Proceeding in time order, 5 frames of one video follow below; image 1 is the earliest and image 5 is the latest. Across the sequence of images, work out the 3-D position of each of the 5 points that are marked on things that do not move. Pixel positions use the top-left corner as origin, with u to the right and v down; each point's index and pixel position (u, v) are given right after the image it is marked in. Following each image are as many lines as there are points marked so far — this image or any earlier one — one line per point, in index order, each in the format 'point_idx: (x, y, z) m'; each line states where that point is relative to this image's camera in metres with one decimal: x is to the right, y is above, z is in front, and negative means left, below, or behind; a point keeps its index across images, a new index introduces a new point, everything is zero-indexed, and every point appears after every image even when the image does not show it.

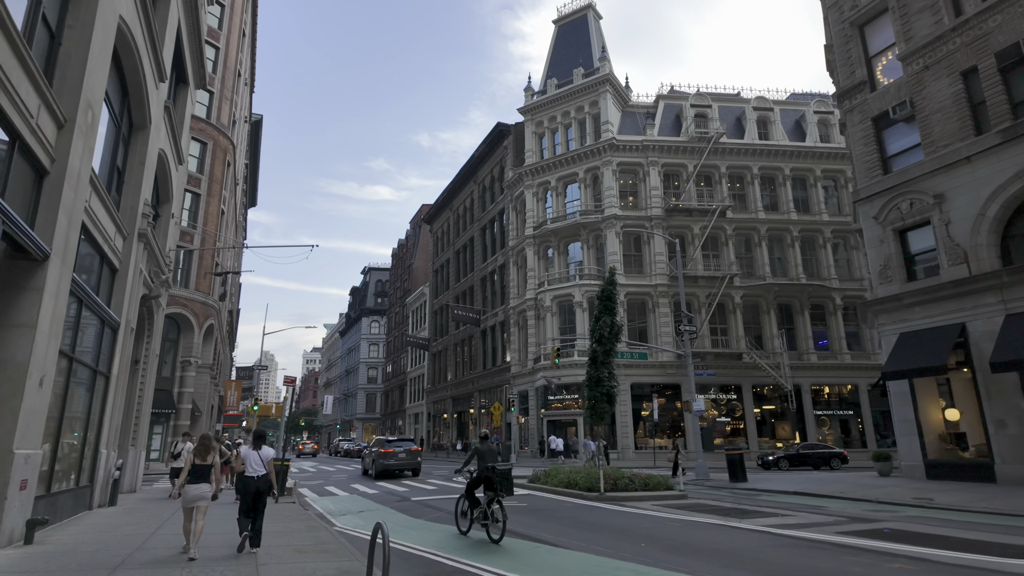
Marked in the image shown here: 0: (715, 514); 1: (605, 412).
0: (+4.6, -5.1, +13.4) m
1: (+2.9, -3.9, +18.4) m
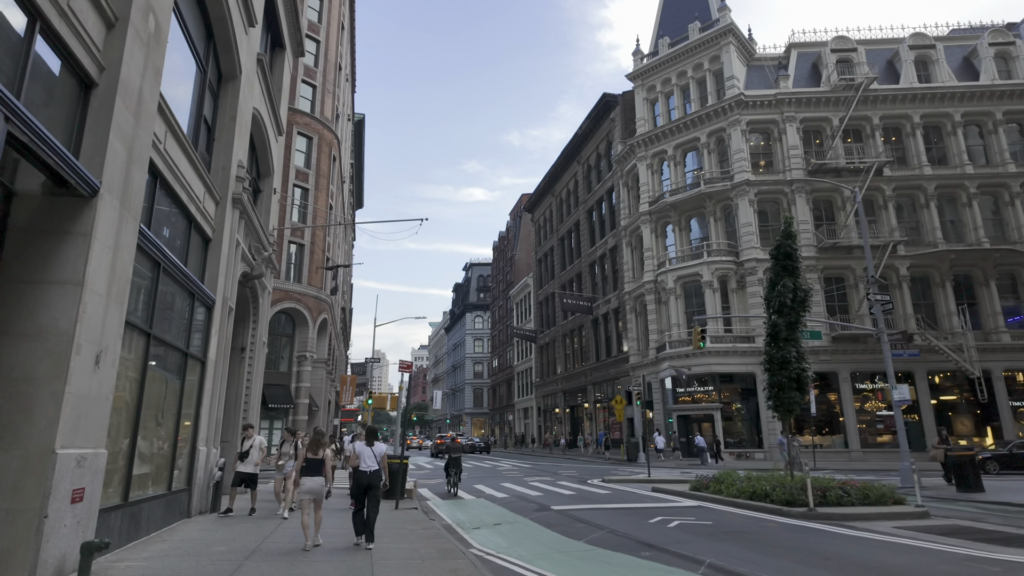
0: (+7.8, -4.0, +9.1) m
1: (+6.8, -2.7, +14.3) m
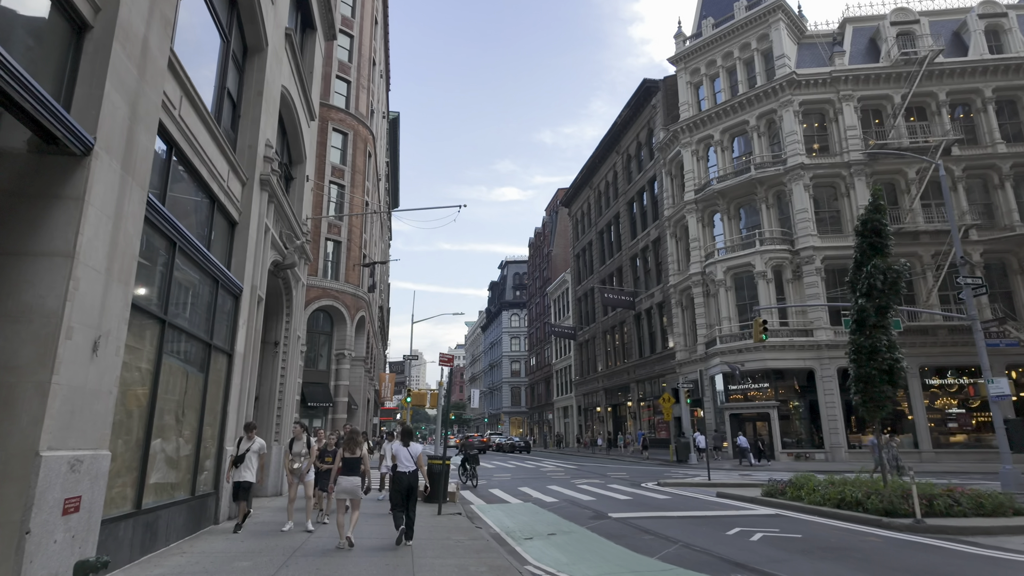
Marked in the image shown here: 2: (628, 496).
0: (+8.6, -3.6, +7.3) m
1: (+7.9, -2.3, +12.5) m
2: (+3.3, -5.8, +16.6) m
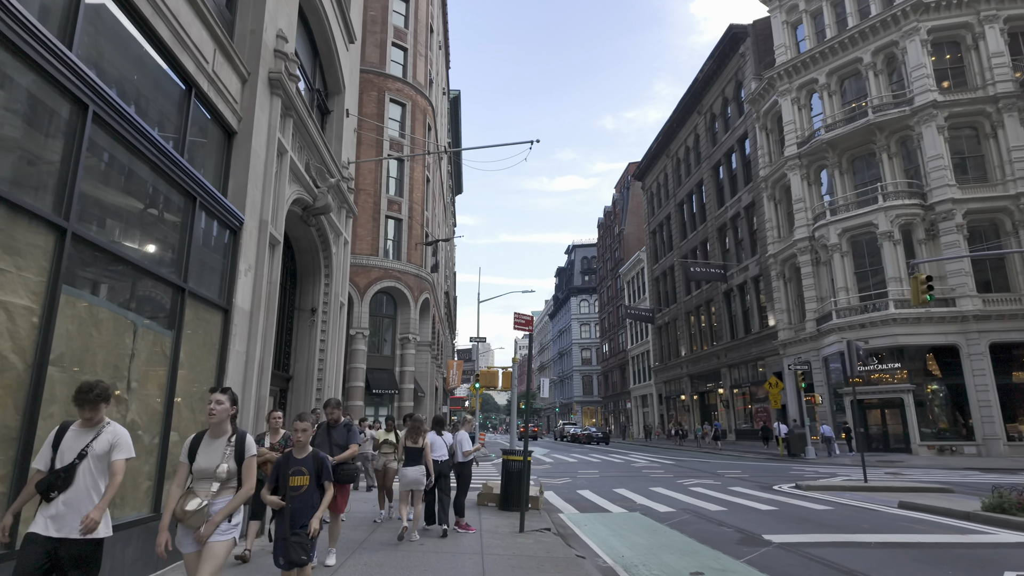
0: (+9.6, -2.3, +2.6) m
1: (+9.5, -1.0, +7.9) m
2: (+5.4, -4.6, +12.5) m
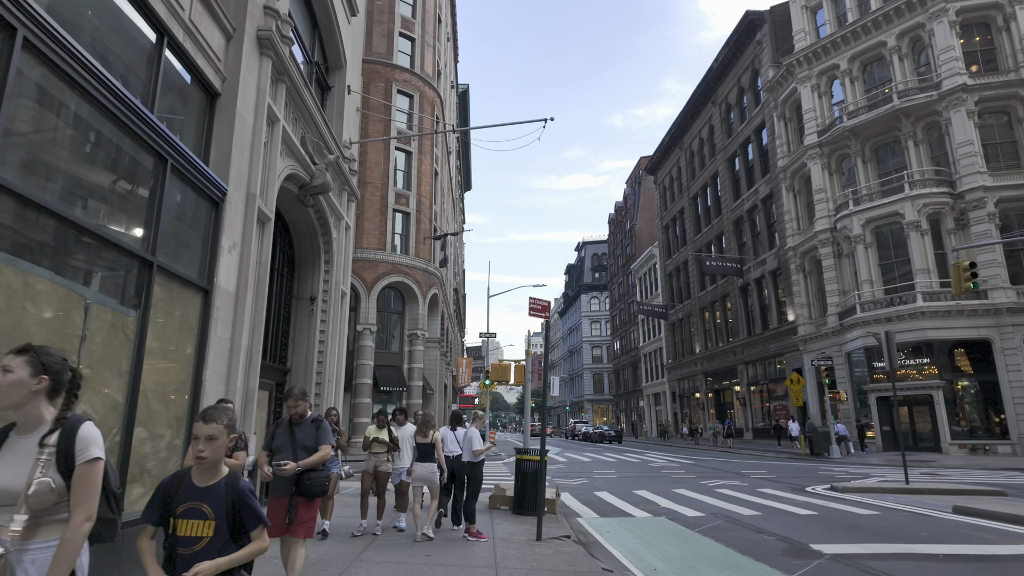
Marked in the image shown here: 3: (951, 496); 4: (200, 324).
0: (+9.7, -2.0, +1.5) m
1: (+9.7, -0.7, +6.8) m
2: (+5.7, -4.3, +11.4) m
3: (+8.9, -4.2, +12.0) m
4: (-3.7, -0.4, +7.1) m
